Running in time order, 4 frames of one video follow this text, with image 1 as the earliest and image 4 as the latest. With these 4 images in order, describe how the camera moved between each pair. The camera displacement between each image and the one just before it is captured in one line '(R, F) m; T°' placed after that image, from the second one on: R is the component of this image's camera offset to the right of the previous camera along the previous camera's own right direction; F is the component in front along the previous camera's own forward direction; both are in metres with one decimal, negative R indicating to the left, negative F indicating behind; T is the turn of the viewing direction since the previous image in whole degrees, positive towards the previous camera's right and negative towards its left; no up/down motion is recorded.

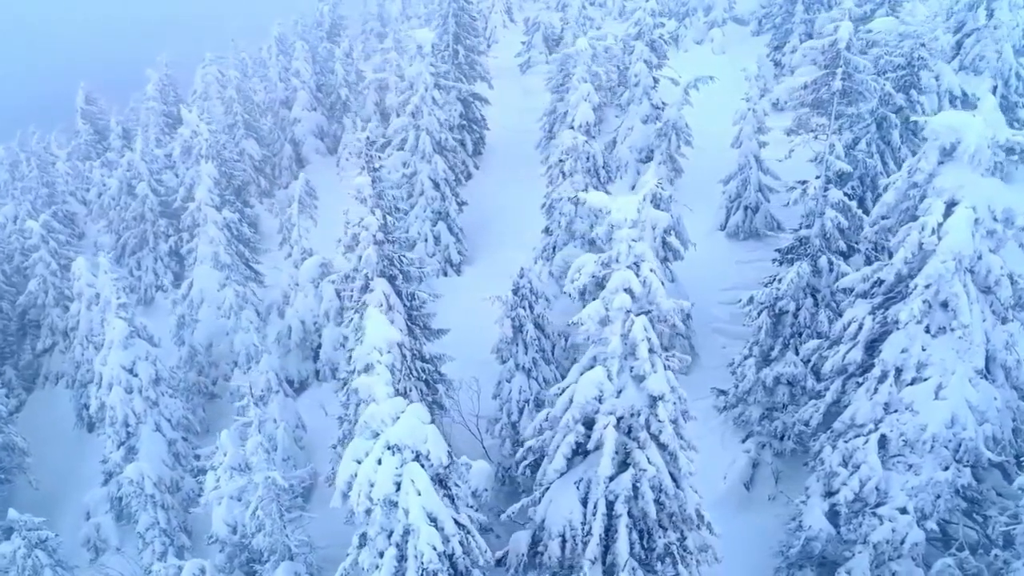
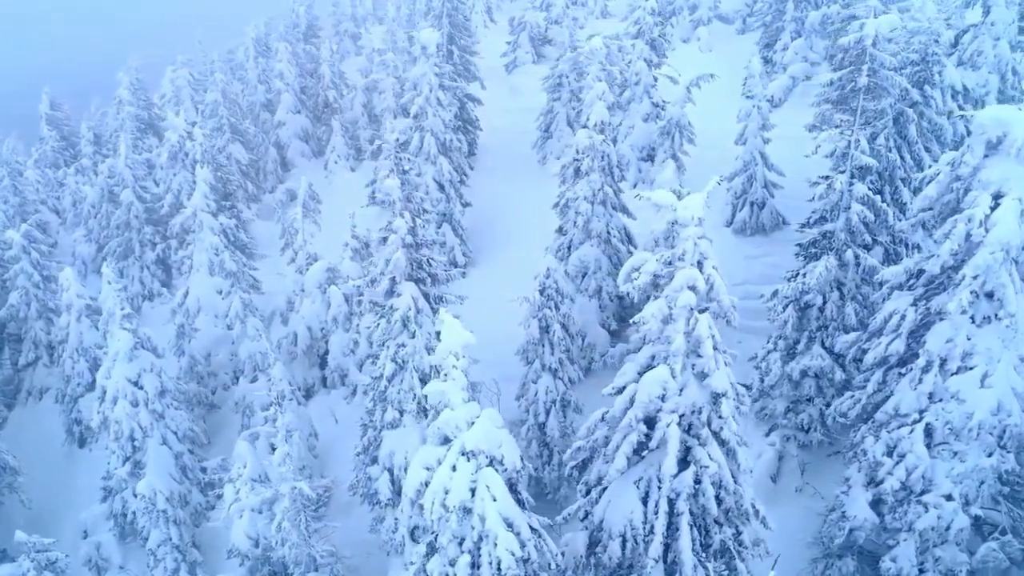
(-1.5, +0.1) m; +2°
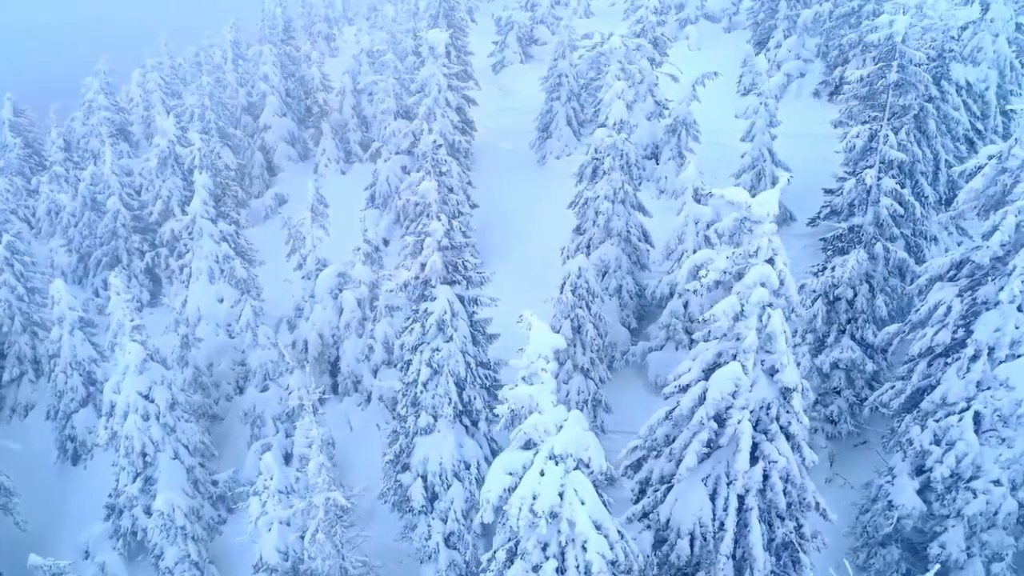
(-1.6, +0.1) m; +2°
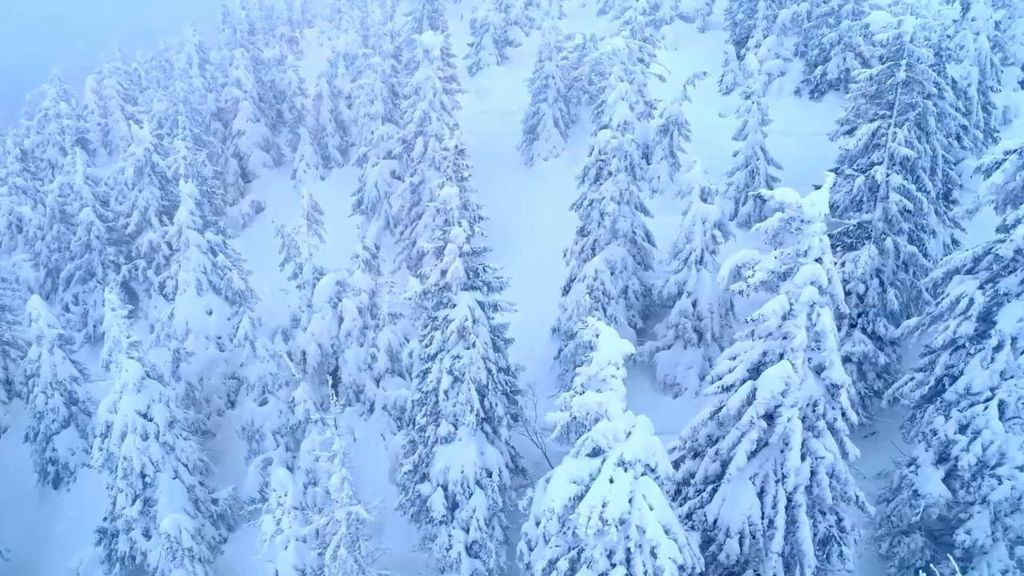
(-1.4, +0.2) m; +3°
